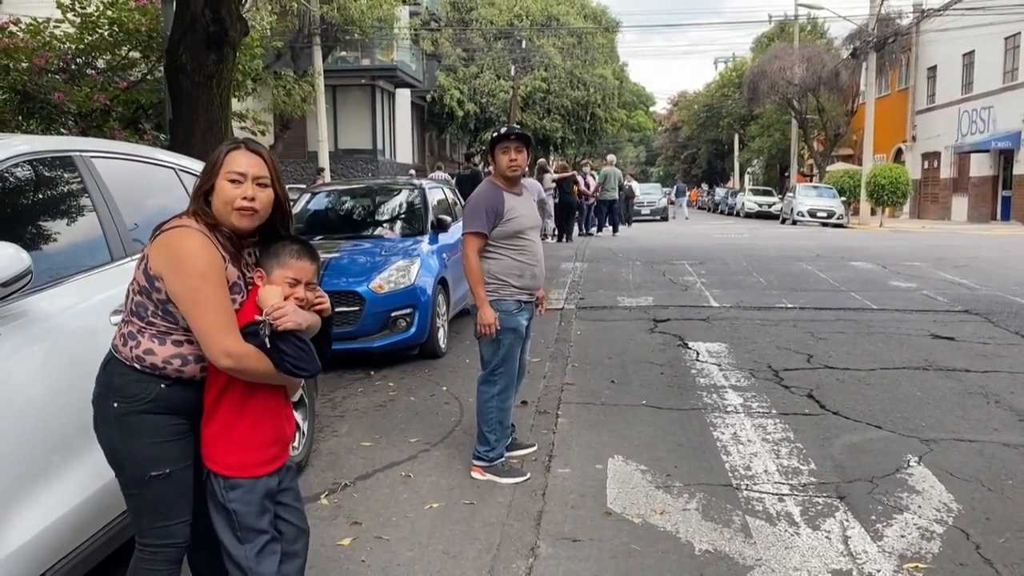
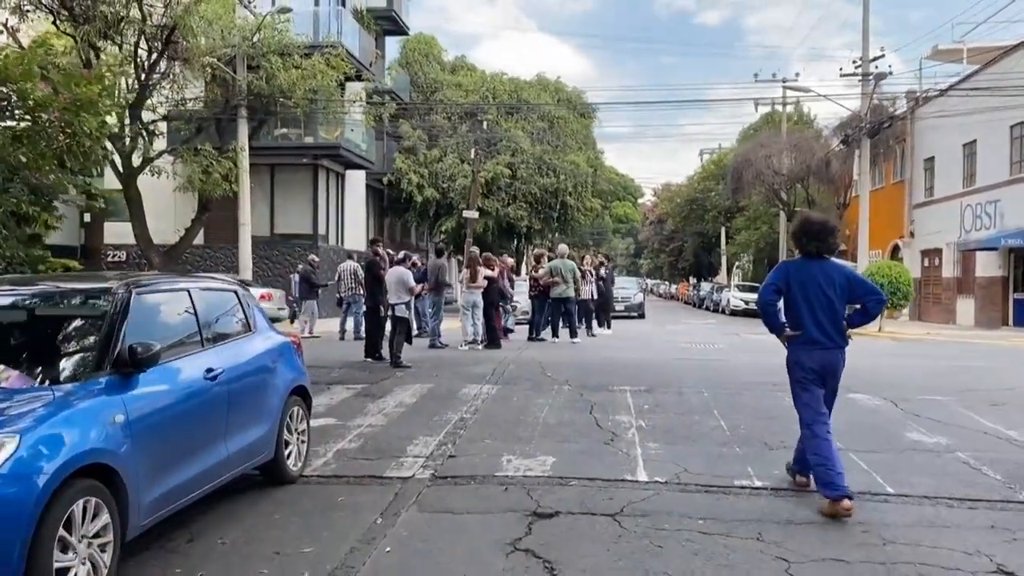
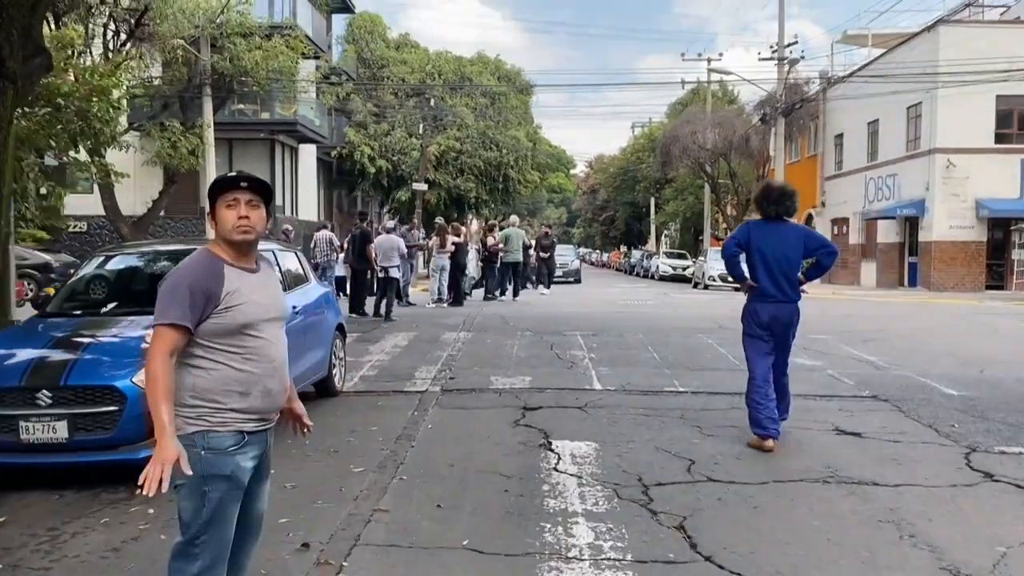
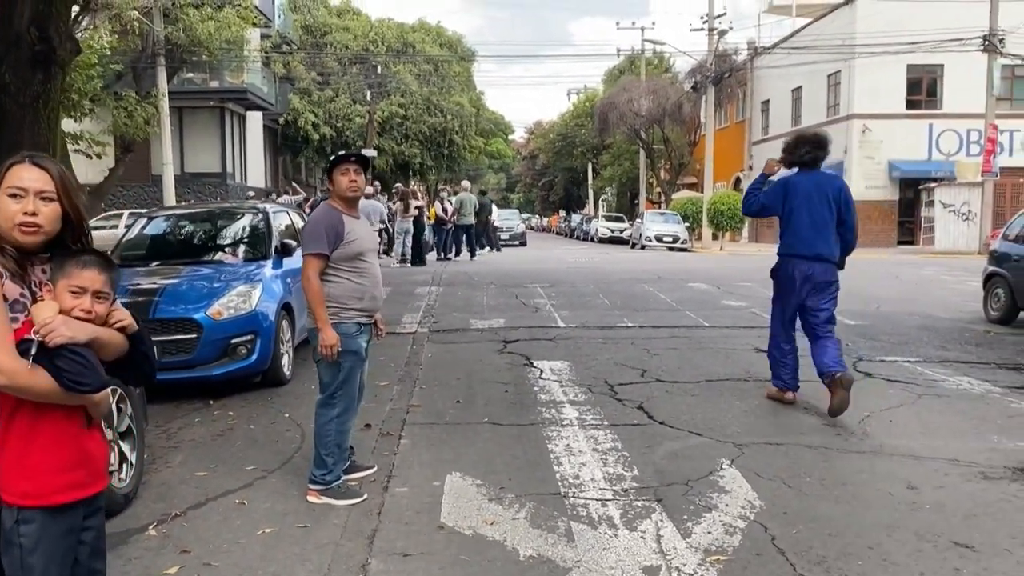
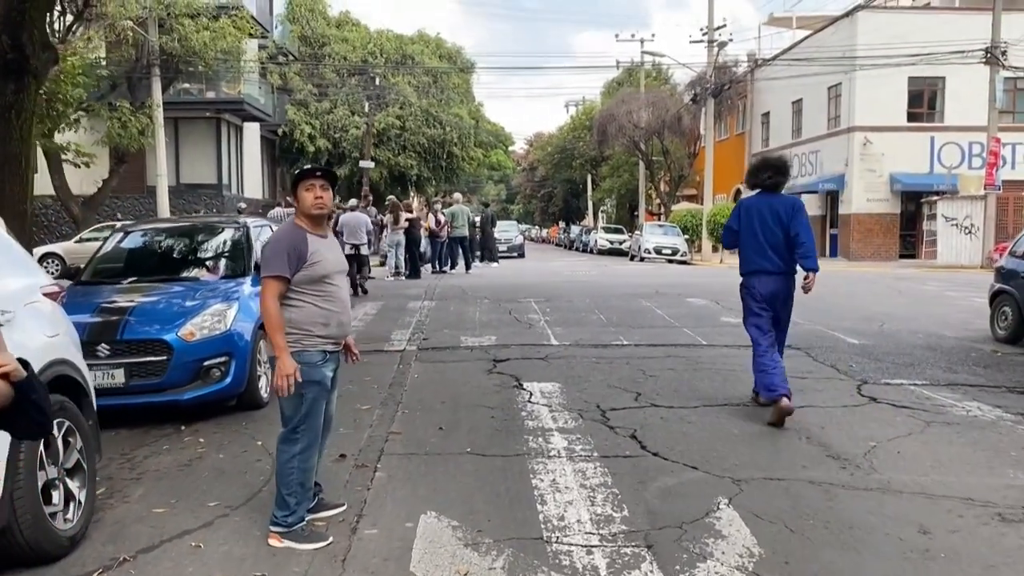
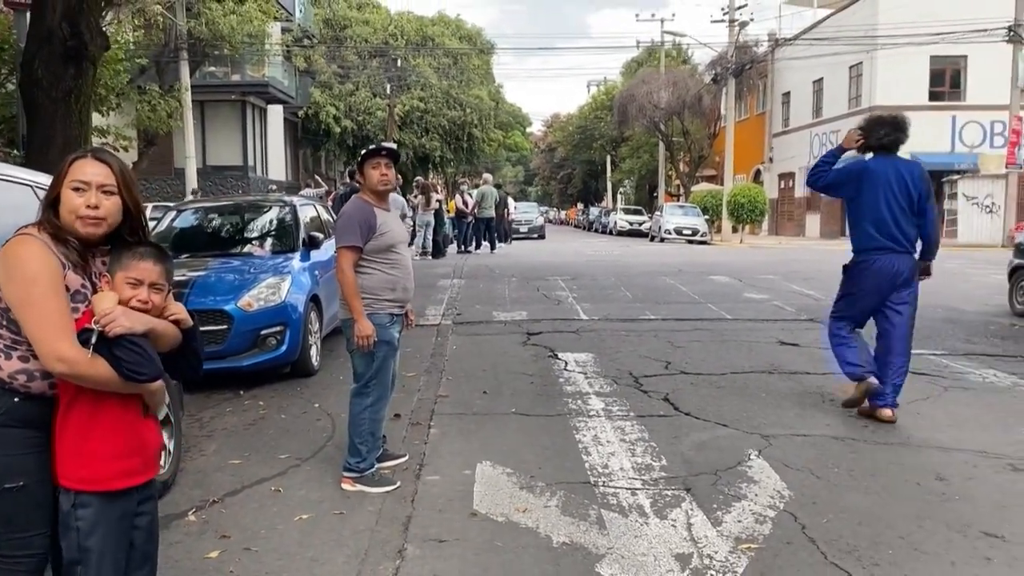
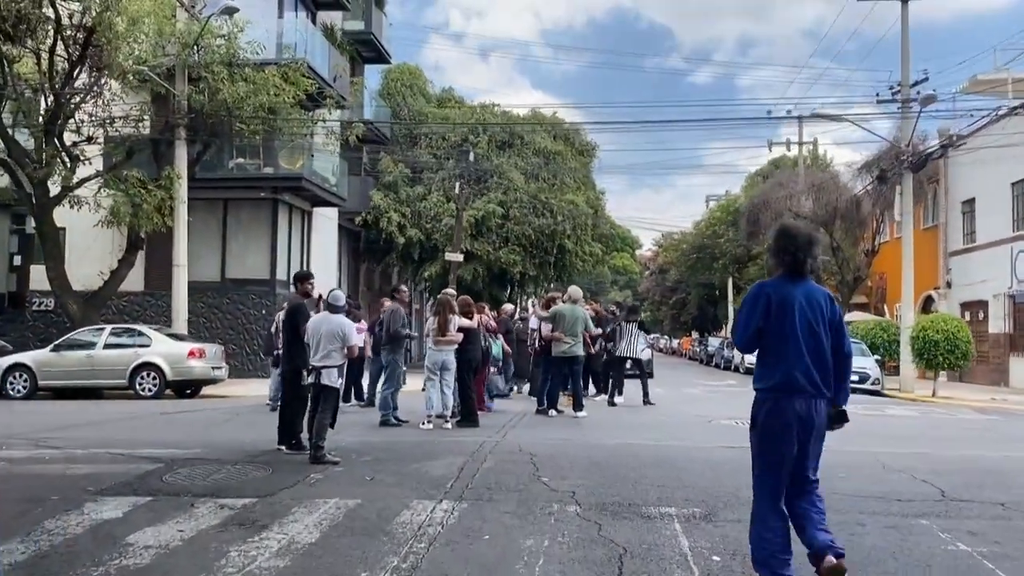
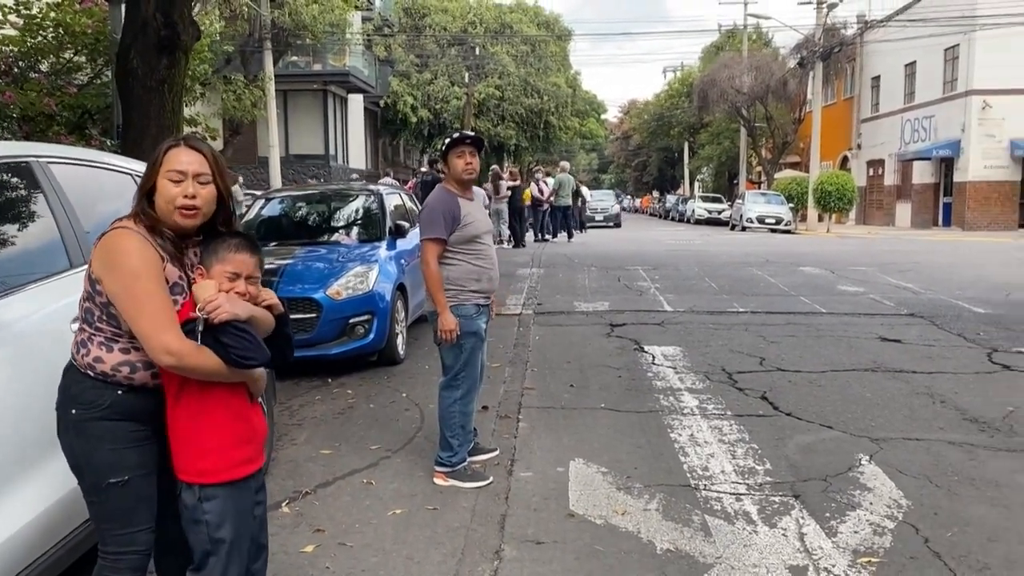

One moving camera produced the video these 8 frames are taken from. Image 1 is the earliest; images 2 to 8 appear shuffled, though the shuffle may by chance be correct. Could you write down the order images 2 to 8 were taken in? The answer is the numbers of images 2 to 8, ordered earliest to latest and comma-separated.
8, 6, 4, 5, 3, 2, 7
